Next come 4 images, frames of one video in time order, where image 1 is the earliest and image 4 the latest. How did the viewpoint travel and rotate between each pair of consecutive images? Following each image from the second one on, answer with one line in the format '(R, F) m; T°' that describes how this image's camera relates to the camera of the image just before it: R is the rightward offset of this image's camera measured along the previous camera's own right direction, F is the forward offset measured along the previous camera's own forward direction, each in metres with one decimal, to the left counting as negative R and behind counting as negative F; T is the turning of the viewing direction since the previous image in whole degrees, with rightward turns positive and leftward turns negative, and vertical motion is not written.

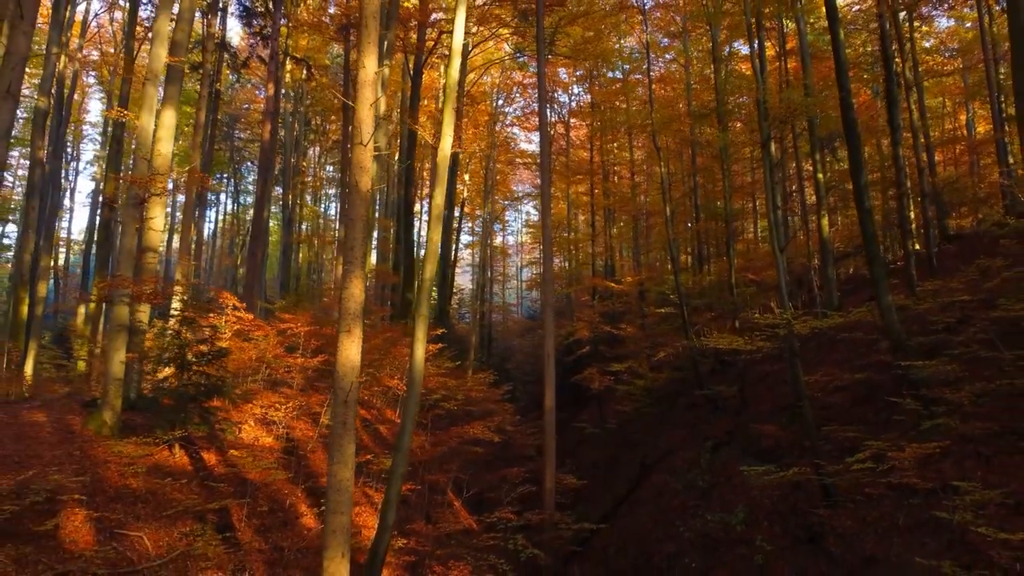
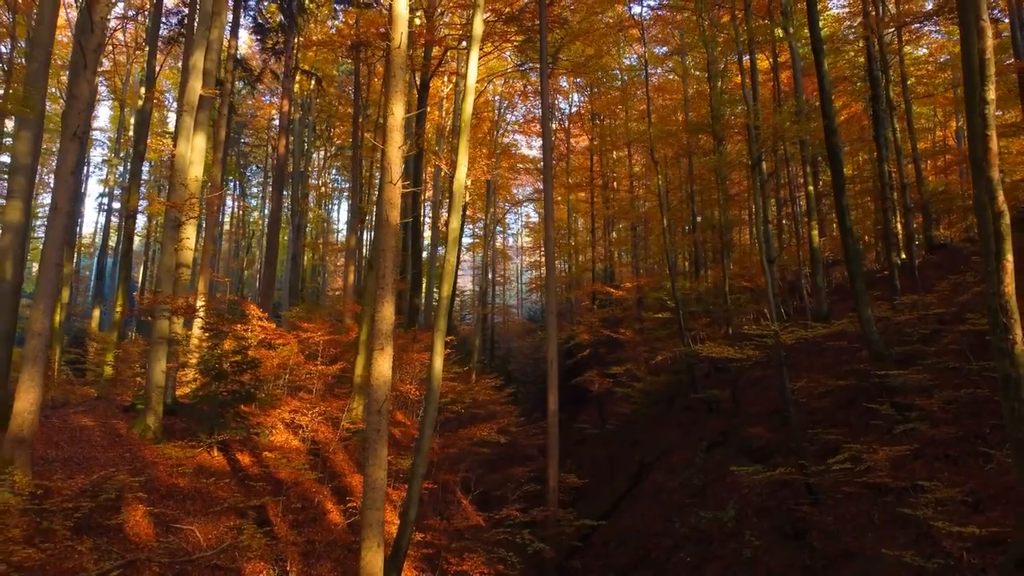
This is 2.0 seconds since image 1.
(-0.1, -0.7) m; 0°
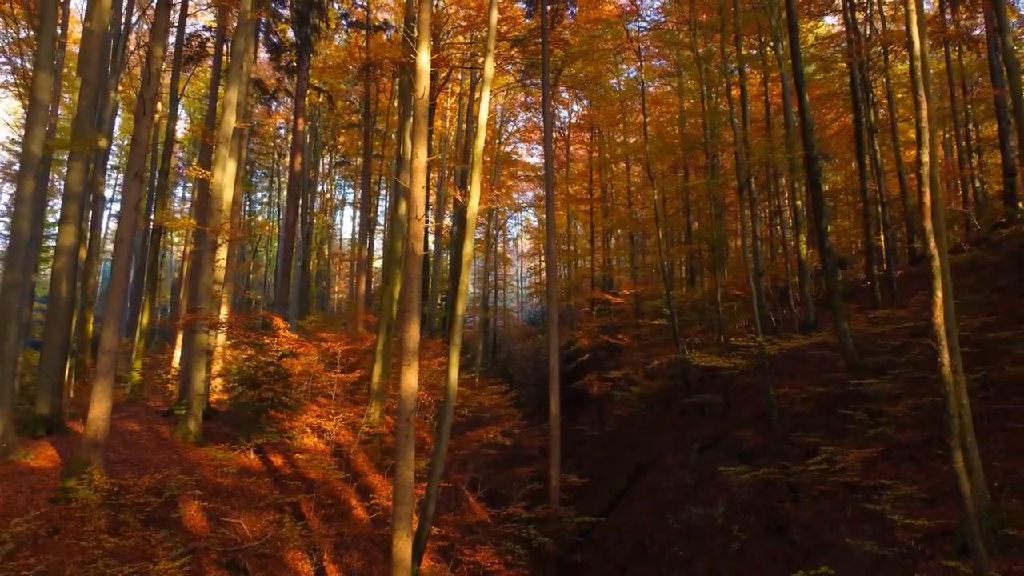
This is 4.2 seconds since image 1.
(-0.1, -0.8) m; 0°
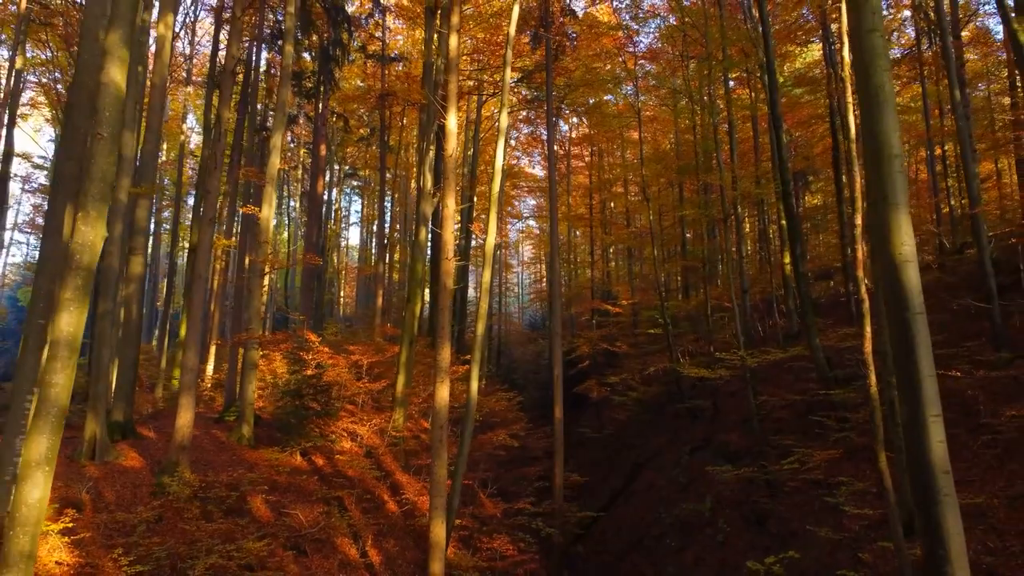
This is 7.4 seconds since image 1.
(-0.2, -1.3) m; 0°
